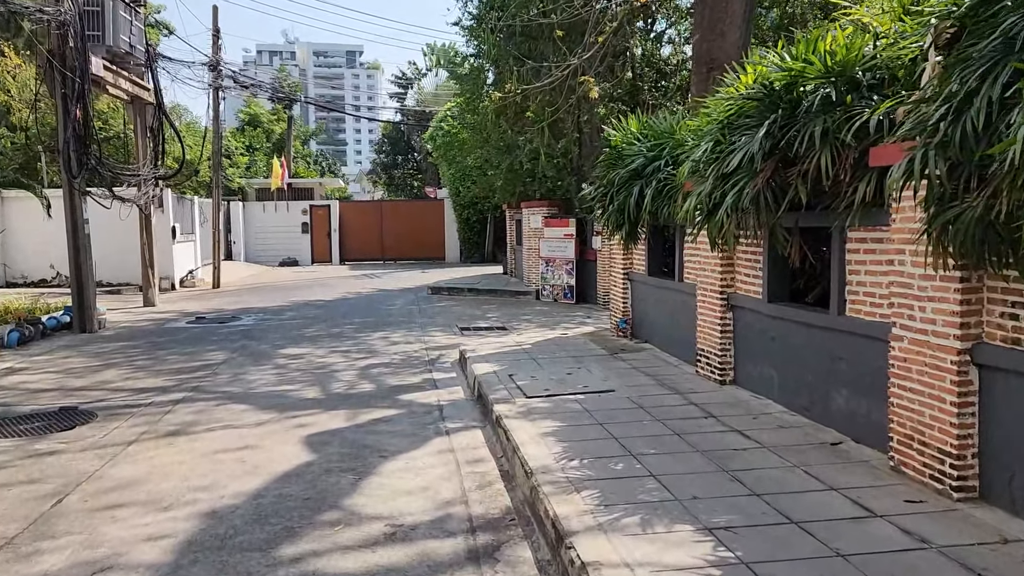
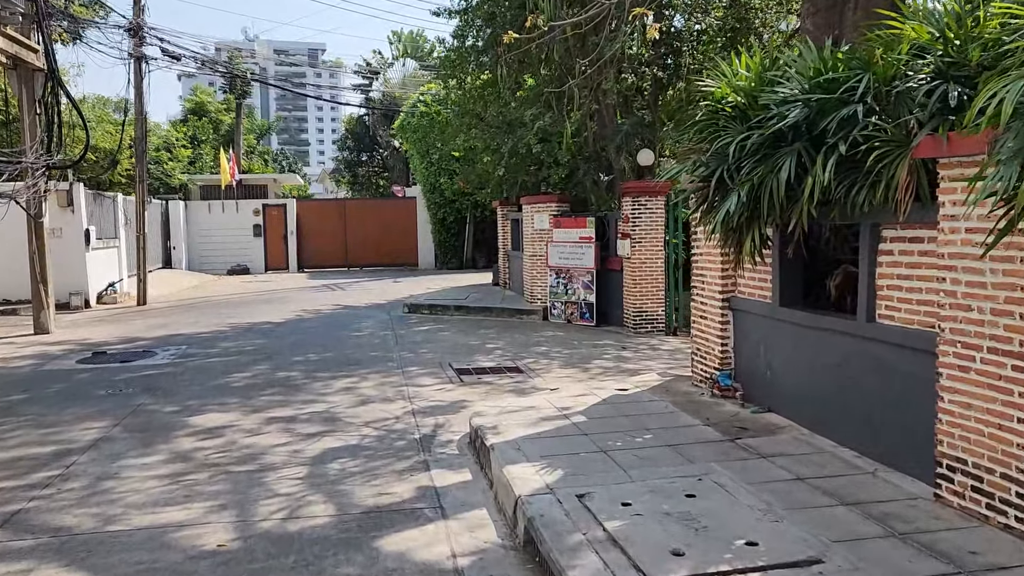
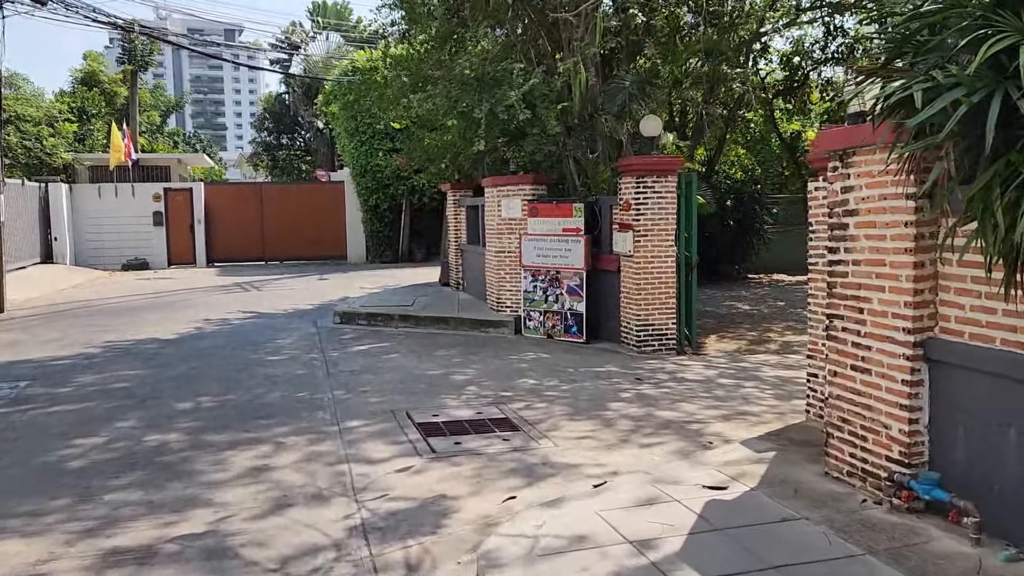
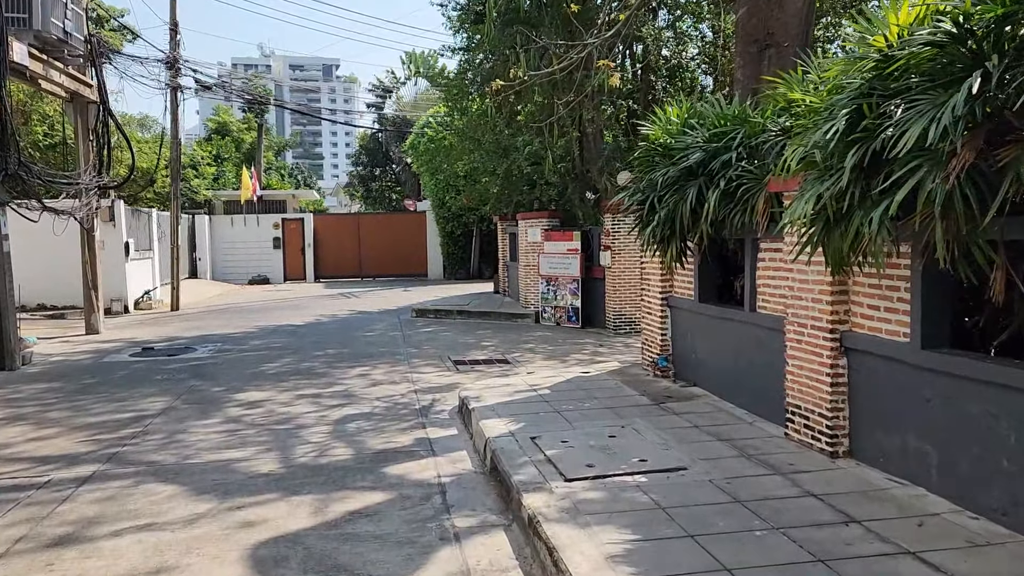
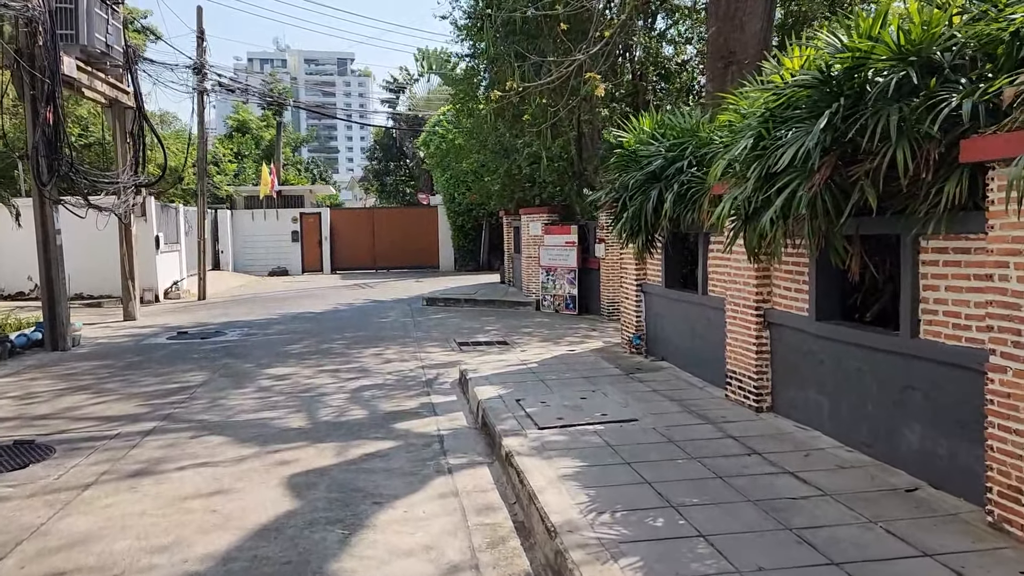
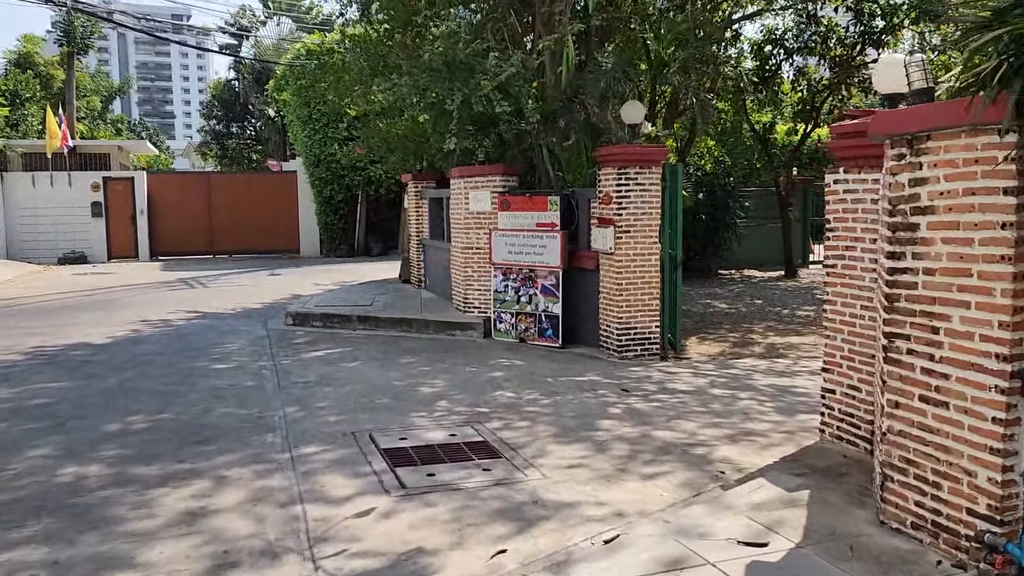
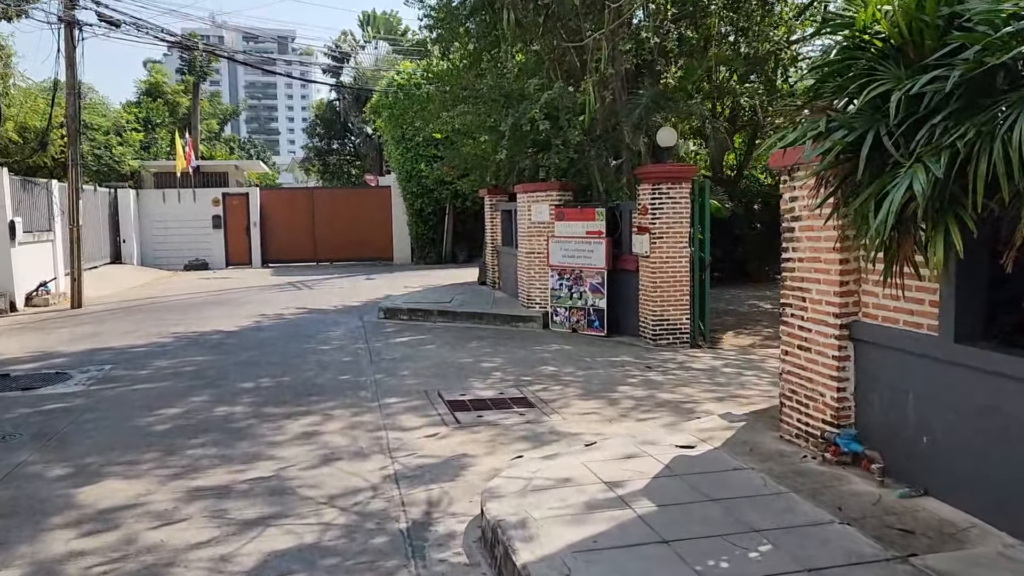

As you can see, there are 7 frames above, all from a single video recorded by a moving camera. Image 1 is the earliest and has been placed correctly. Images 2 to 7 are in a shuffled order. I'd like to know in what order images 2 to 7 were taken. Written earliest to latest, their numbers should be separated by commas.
5, 4, 2, 7, 3, 6
